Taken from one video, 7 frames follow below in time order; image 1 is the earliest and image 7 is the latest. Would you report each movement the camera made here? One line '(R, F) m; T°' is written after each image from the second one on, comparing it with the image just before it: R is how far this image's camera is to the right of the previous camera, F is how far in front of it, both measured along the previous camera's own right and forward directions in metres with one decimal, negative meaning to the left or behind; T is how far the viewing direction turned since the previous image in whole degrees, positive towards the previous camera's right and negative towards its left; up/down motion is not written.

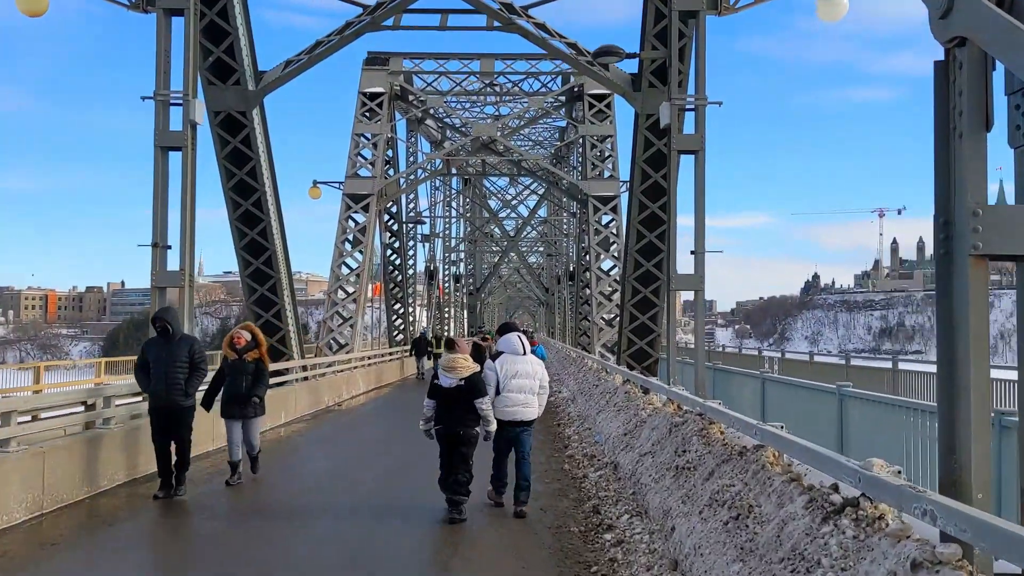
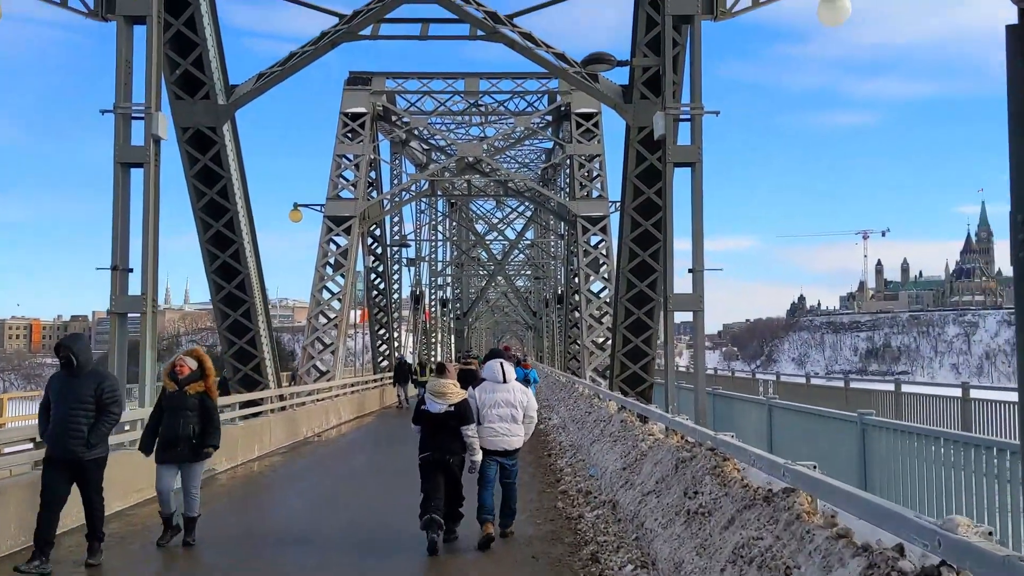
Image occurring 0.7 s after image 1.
(0.0, +0.7) m; +1°
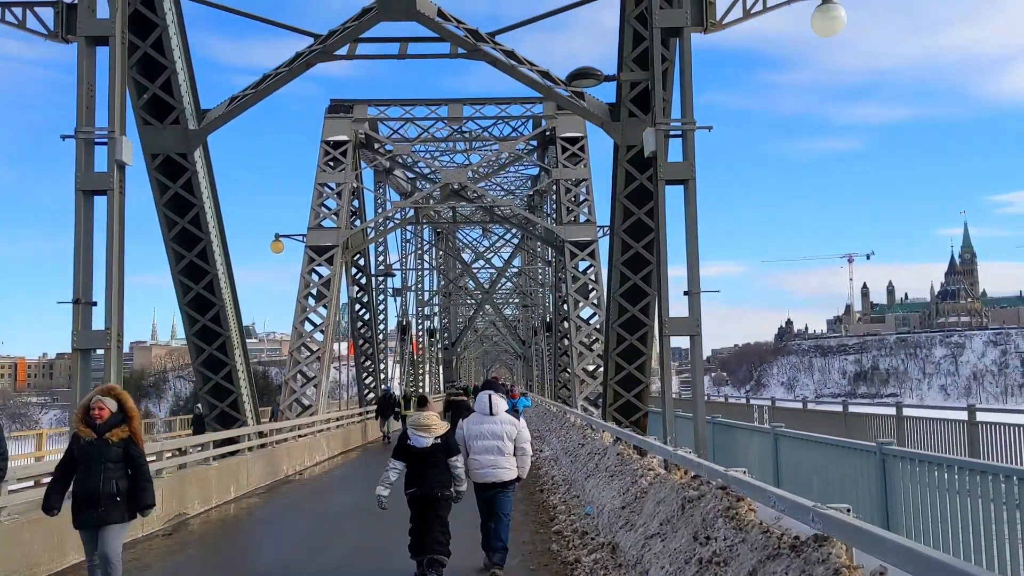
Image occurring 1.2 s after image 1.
(0.0, +0.5) m; +1°
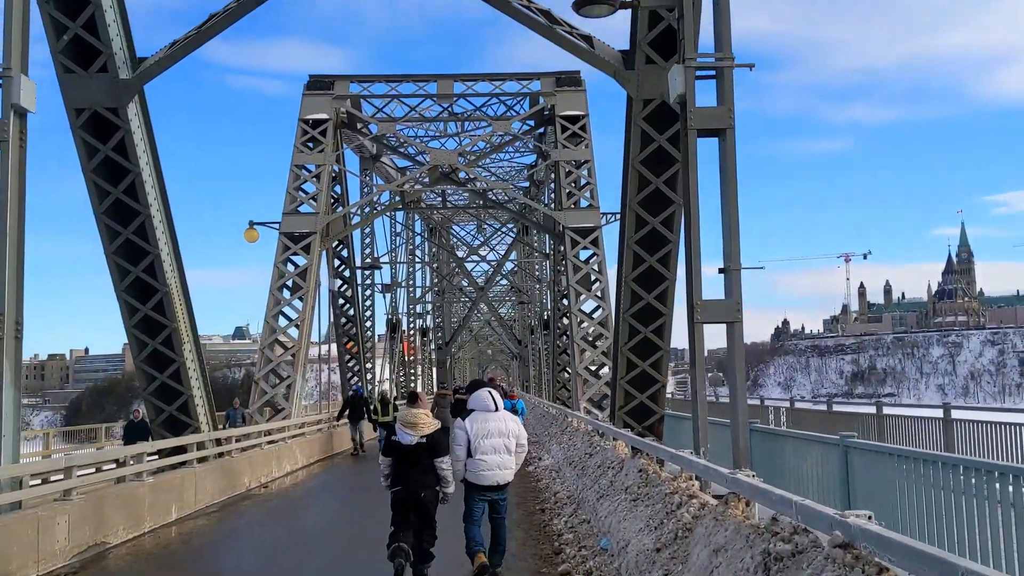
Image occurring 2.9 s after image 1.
(0.0, +1.8) m; 0°
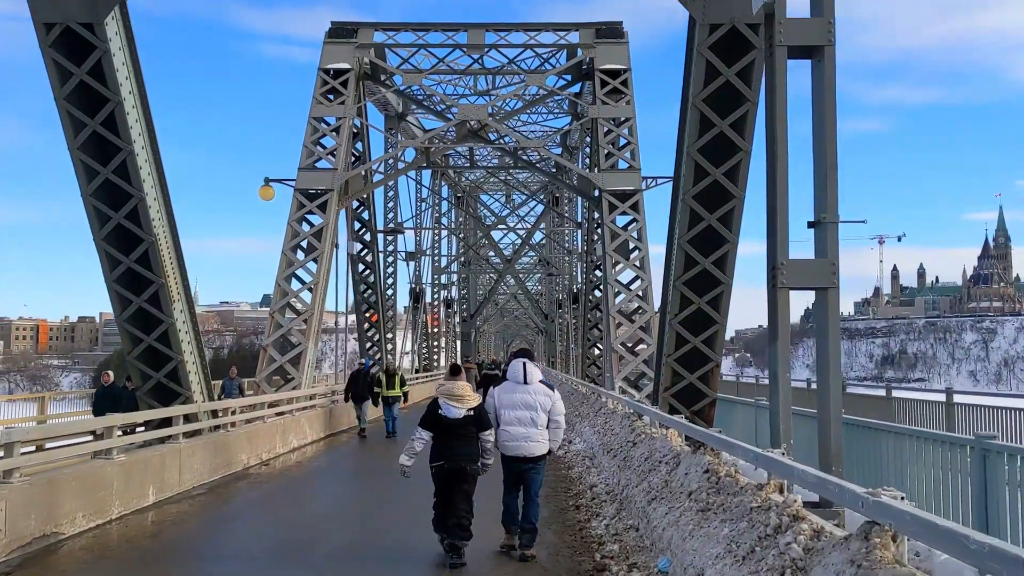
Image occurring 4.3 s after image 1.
(-0.1, +1.4) m; -2°
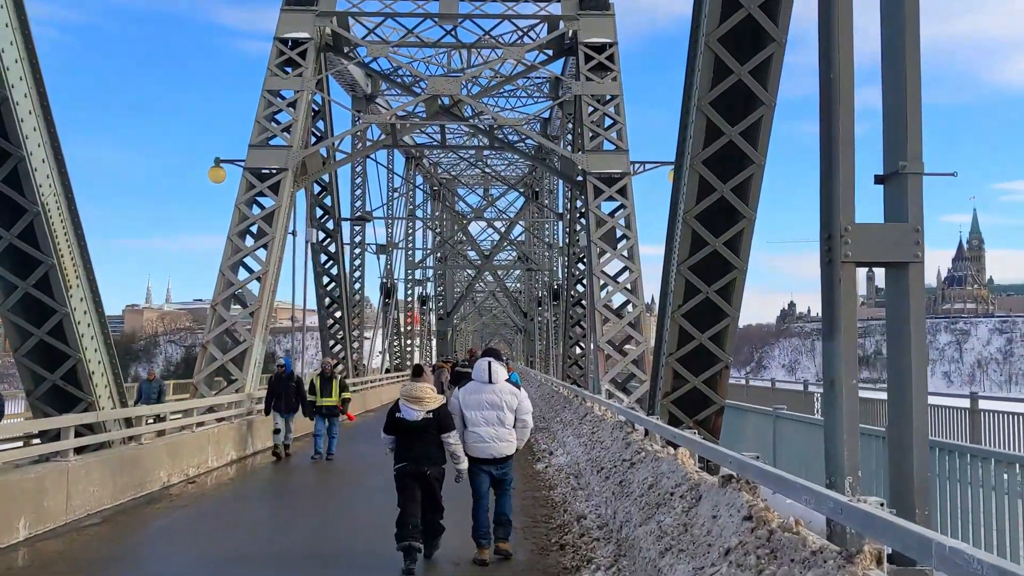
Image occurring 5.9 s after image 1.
(+0.1, +1.7) m; +1°
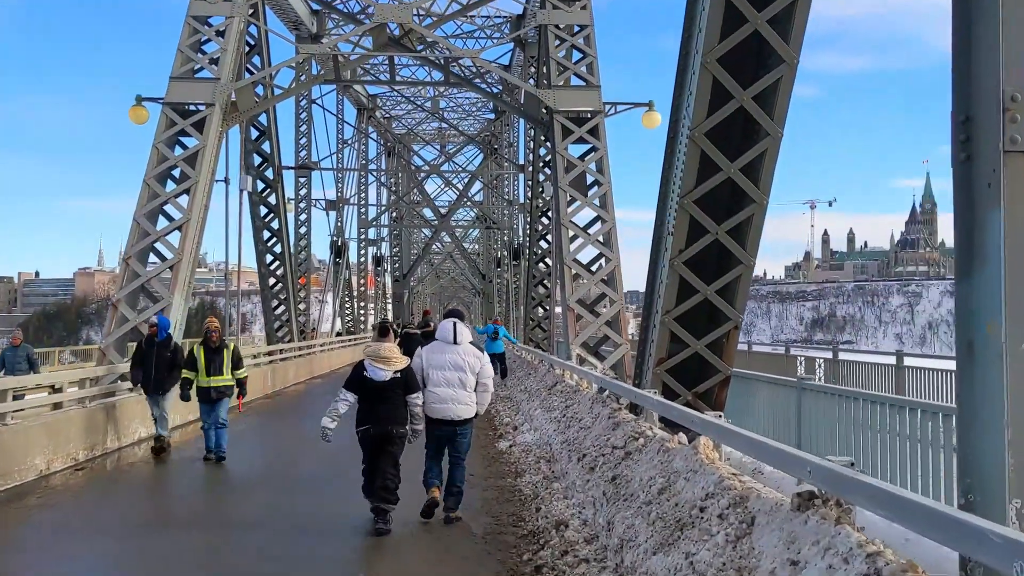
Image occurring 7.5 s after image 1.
(0.0, +1.7) m; +3°
